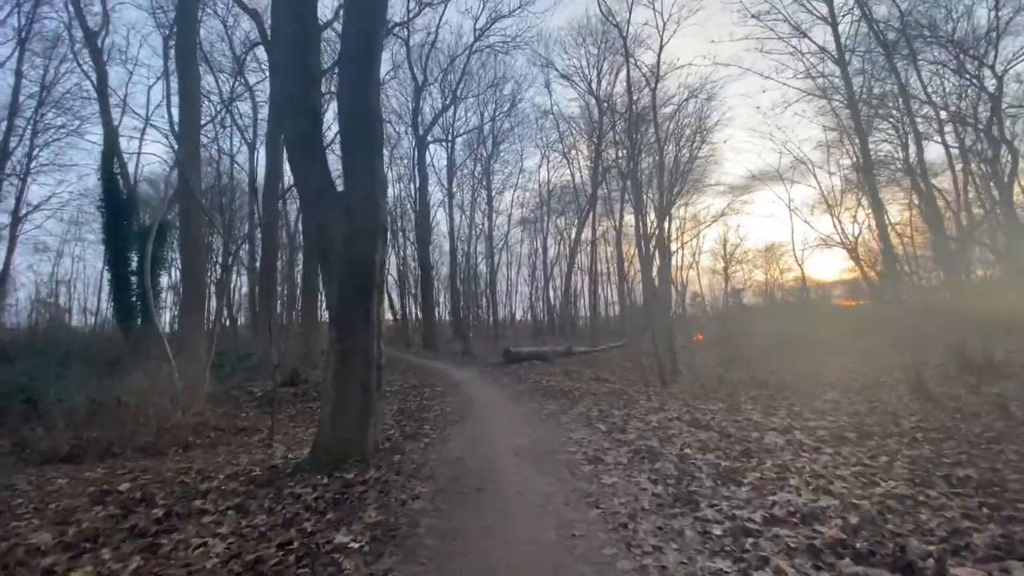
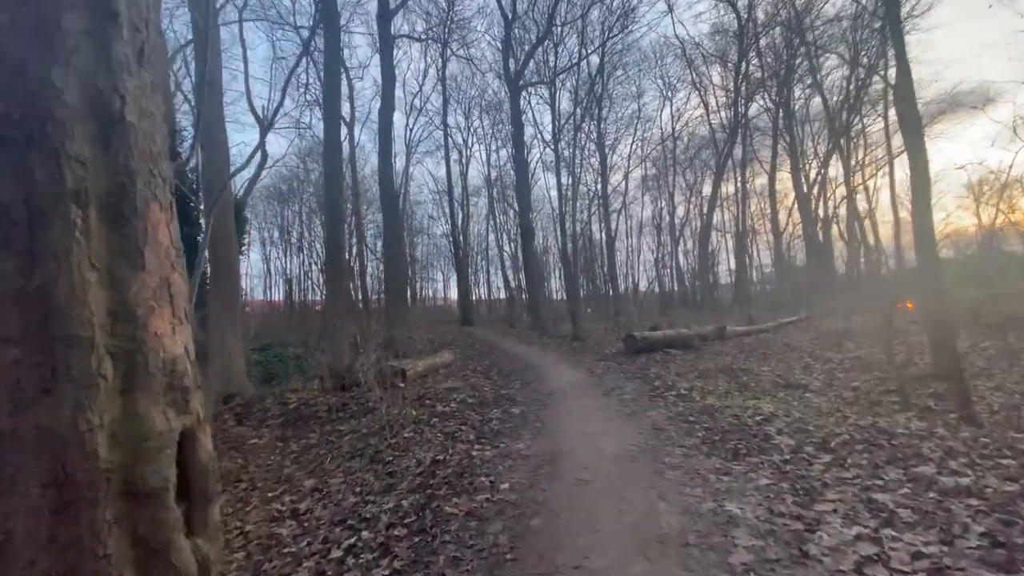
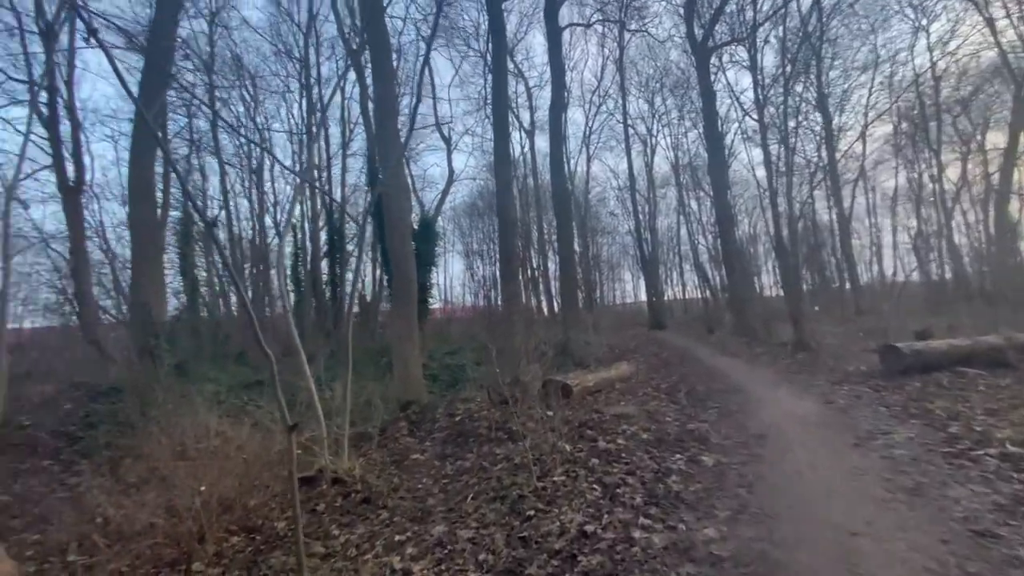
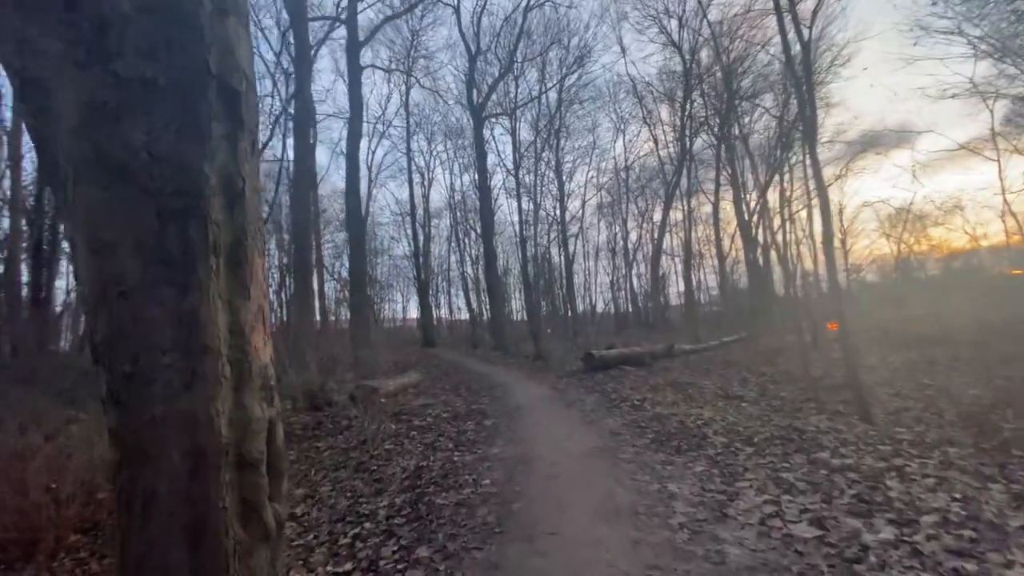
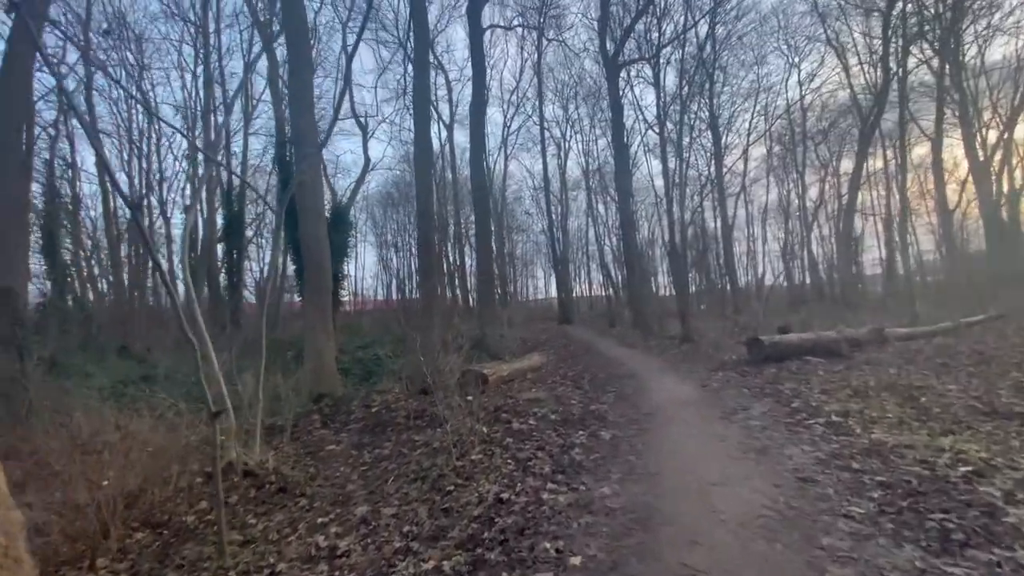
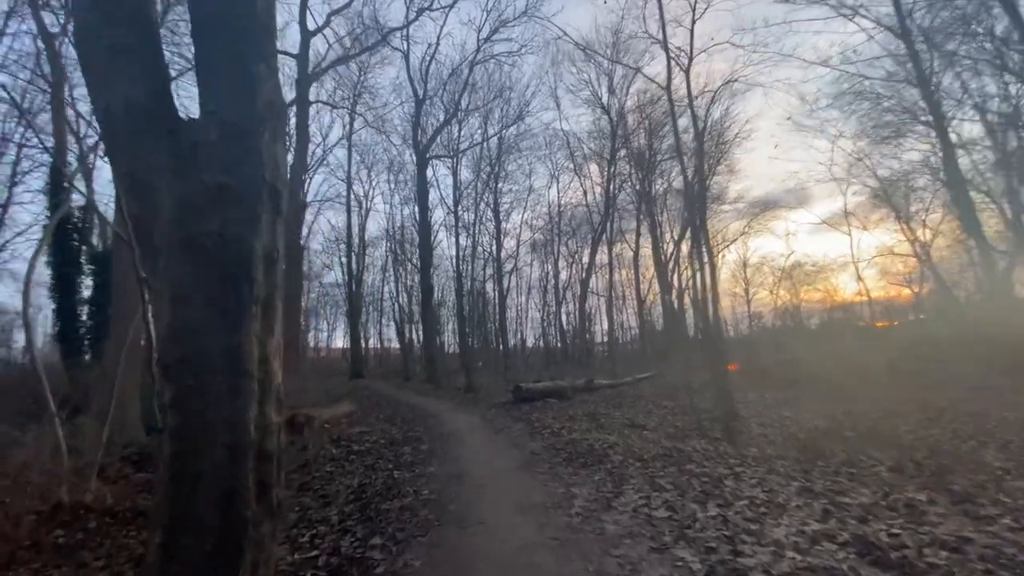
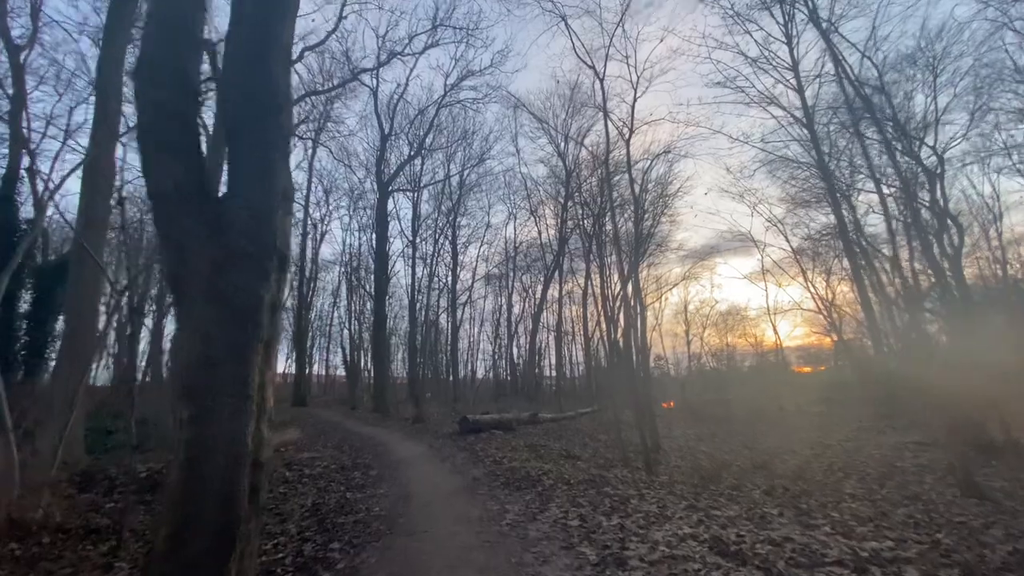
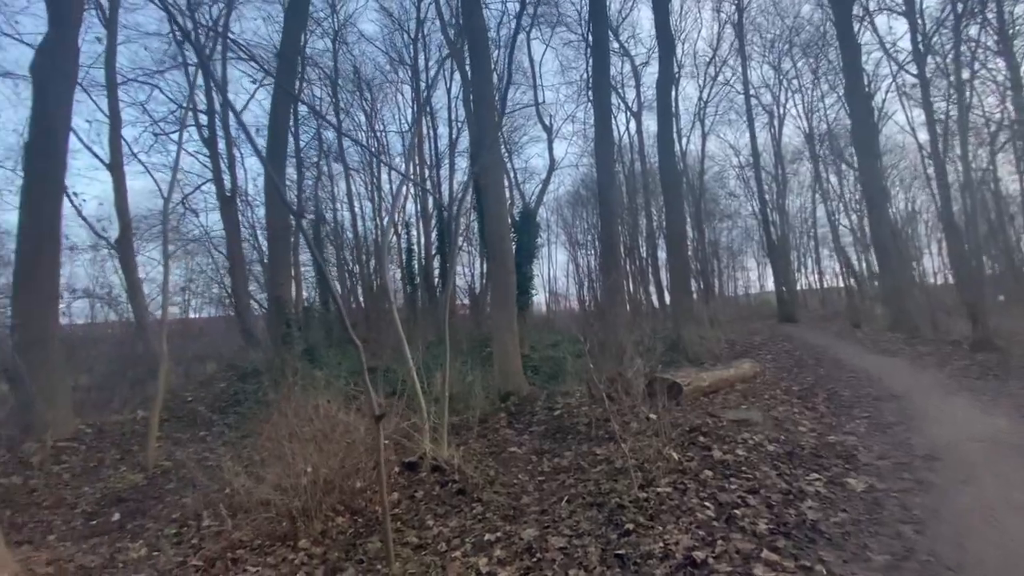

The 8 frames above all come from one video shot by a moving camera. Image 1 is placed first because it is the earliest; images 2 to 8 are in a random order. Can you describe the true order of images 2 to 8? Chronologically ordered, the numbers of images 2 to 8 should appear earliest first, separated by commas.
7, 6, 4, 2, 5, 3, 8
